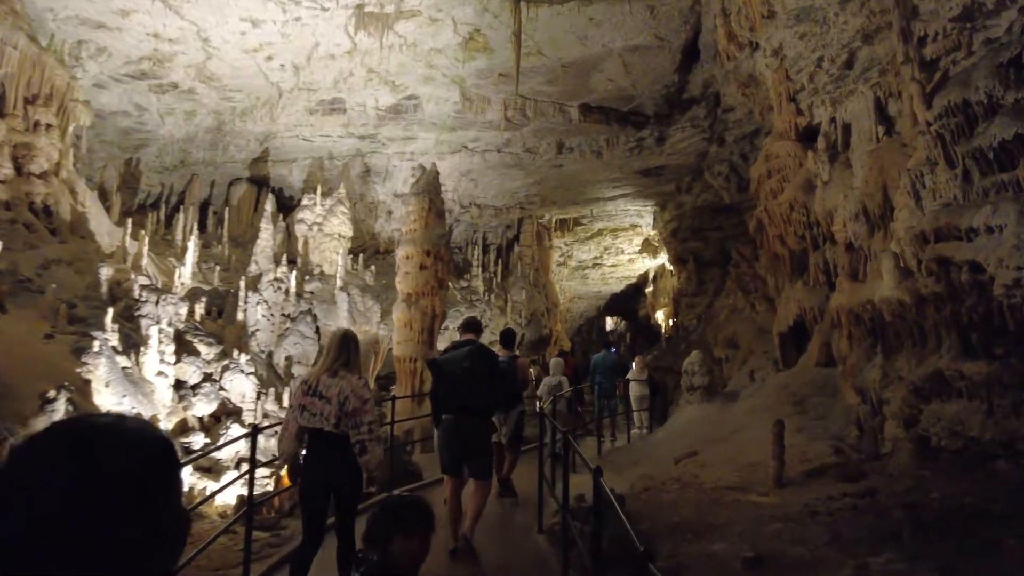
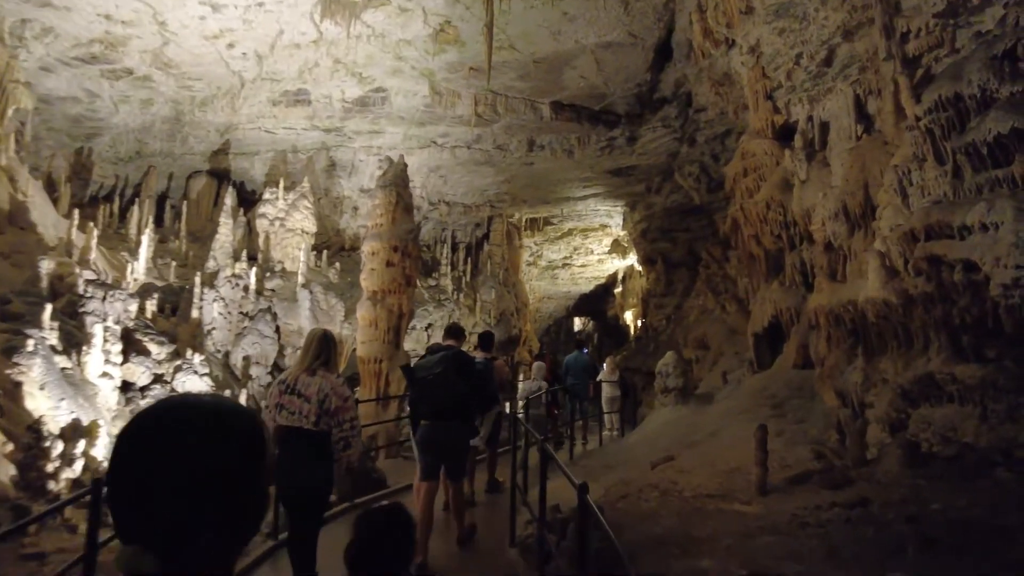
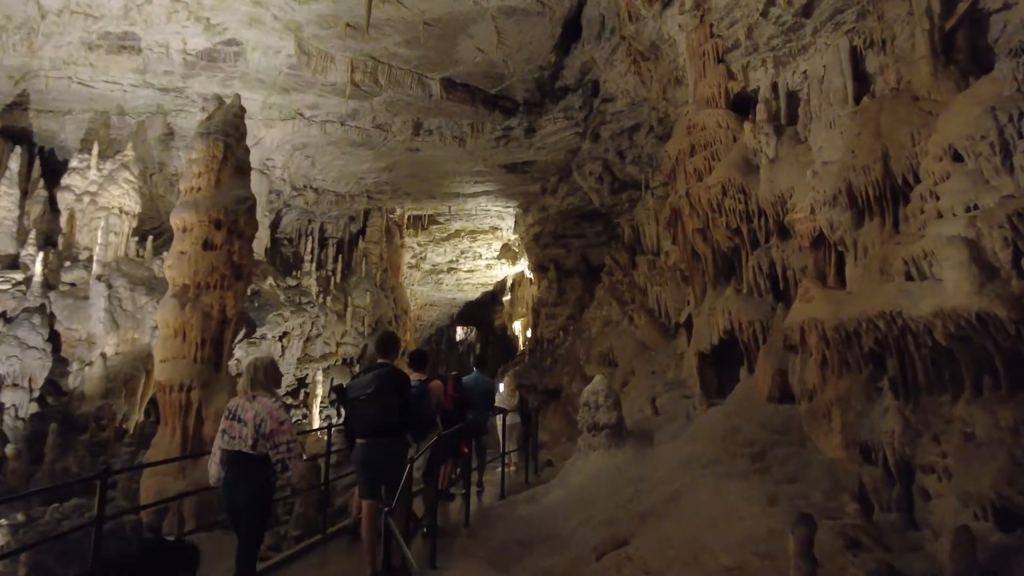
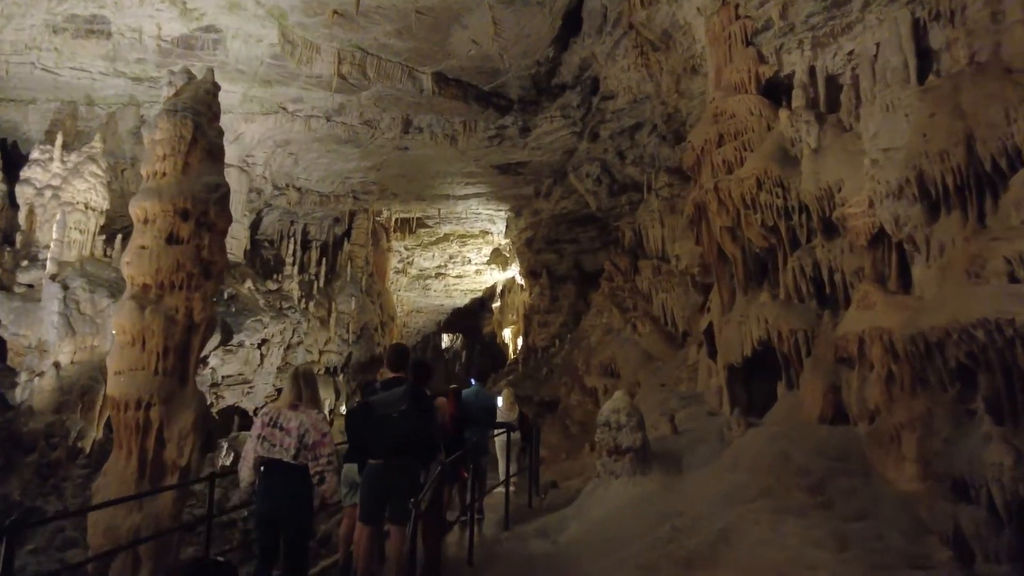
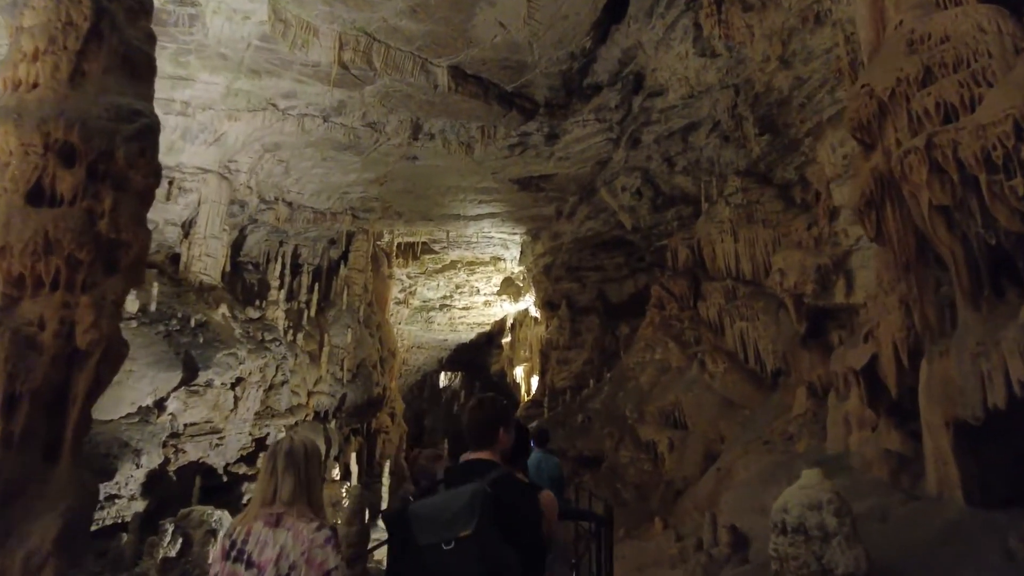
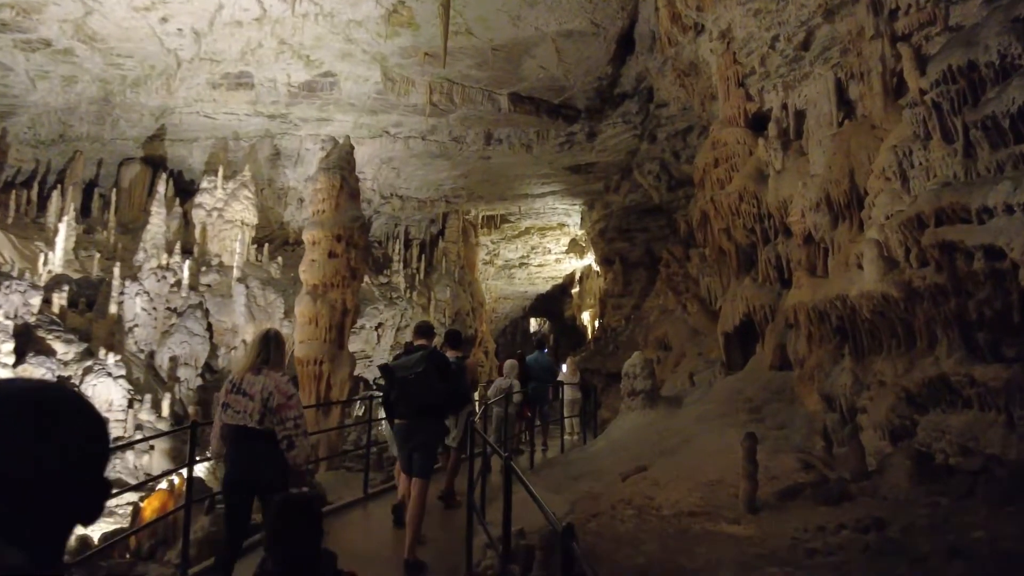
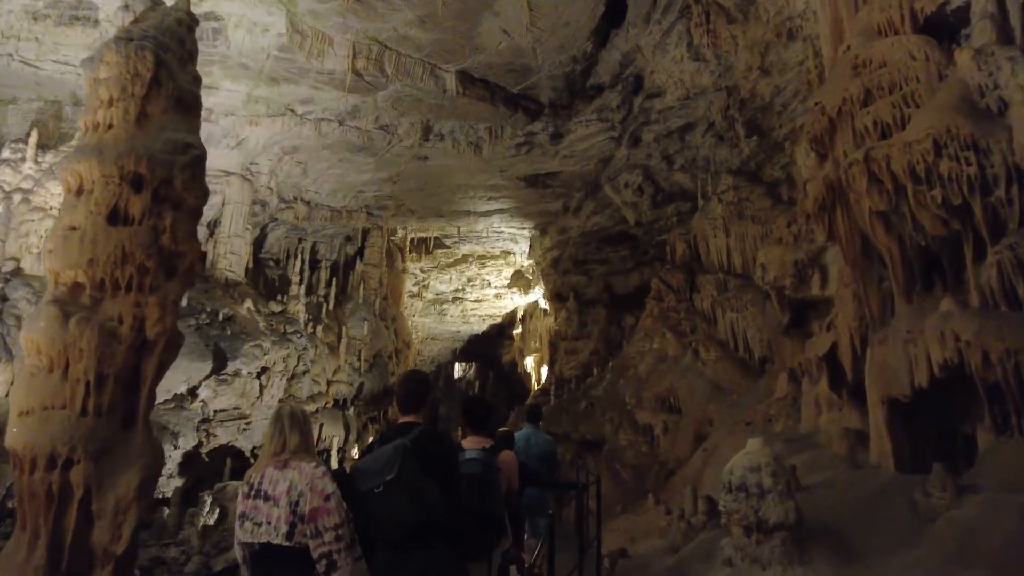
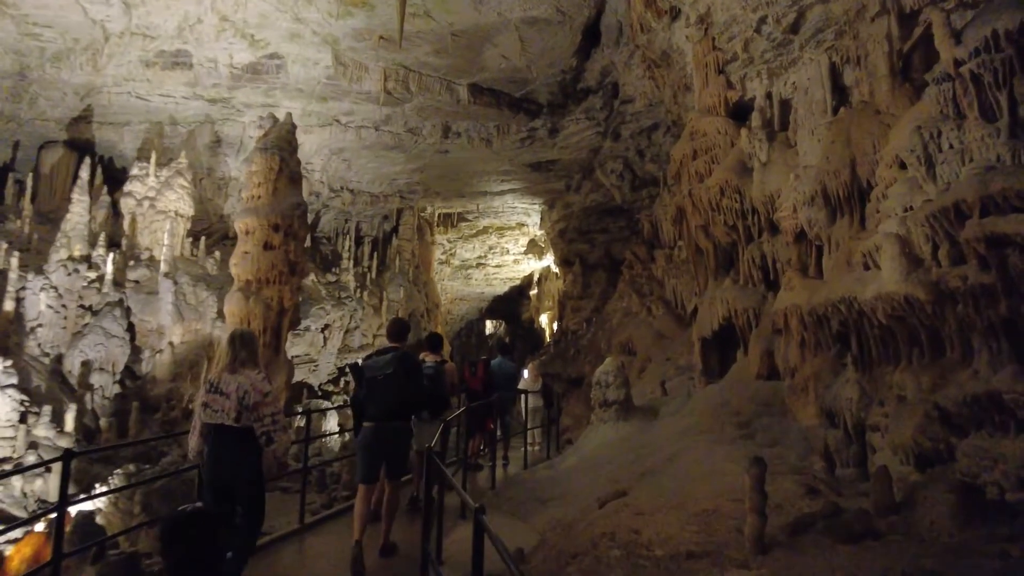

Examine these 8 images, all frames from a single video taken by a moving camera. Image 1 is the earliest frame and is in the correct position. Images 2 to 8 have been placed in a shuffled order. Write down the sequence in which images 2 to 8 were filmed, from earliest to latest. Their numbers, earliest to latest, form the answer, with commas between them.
2, 6, 8, 3, 4, 7, 5
